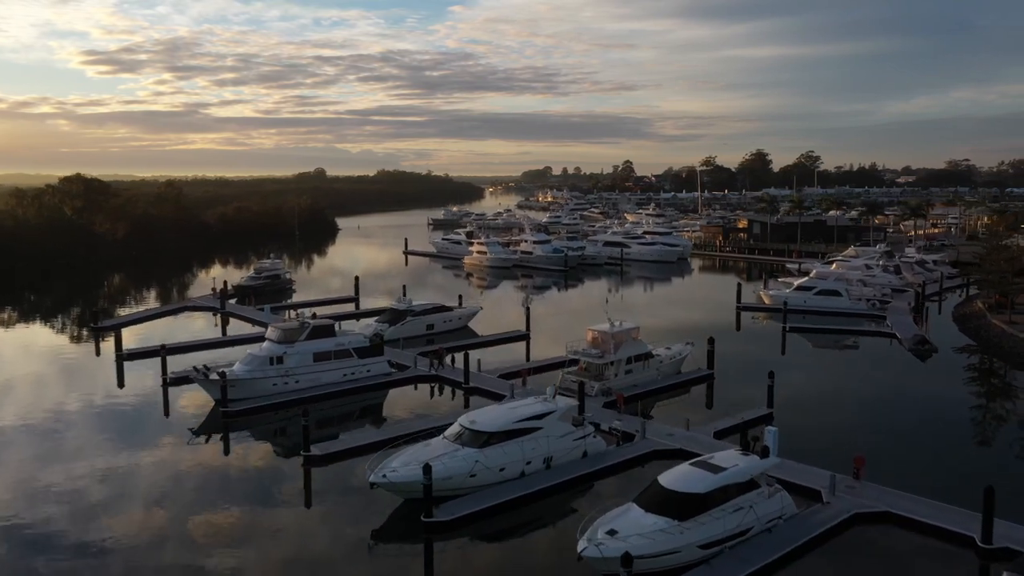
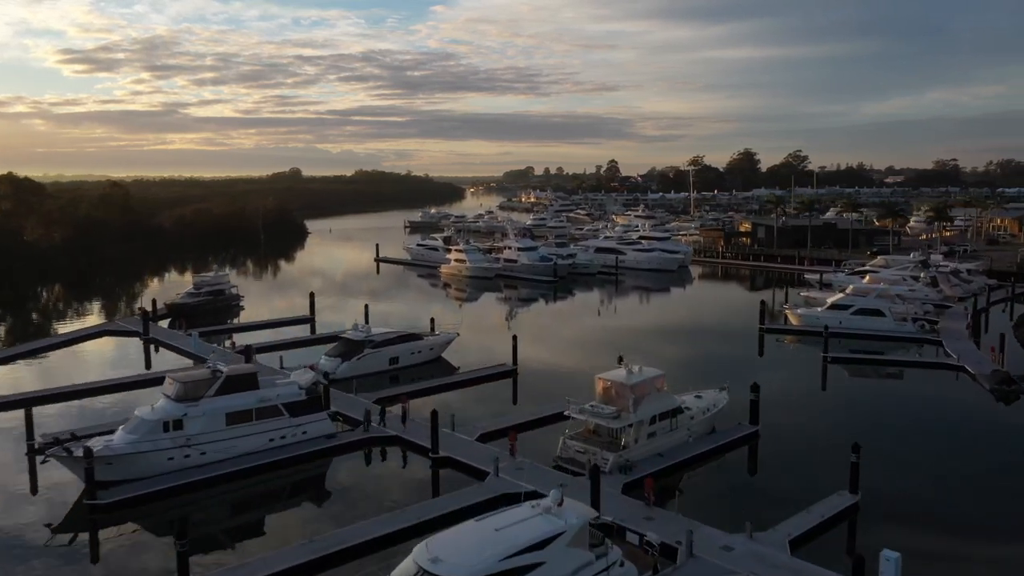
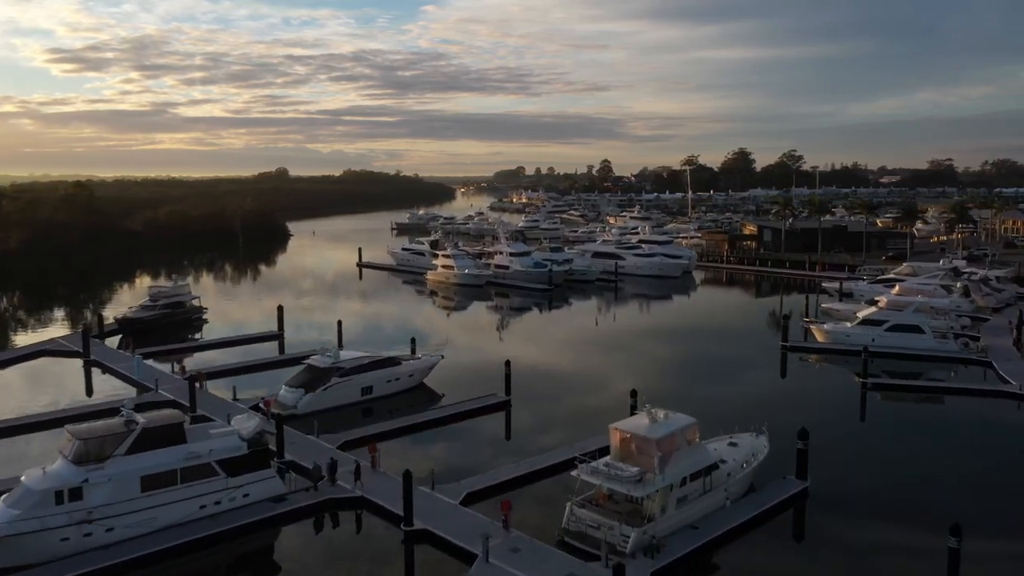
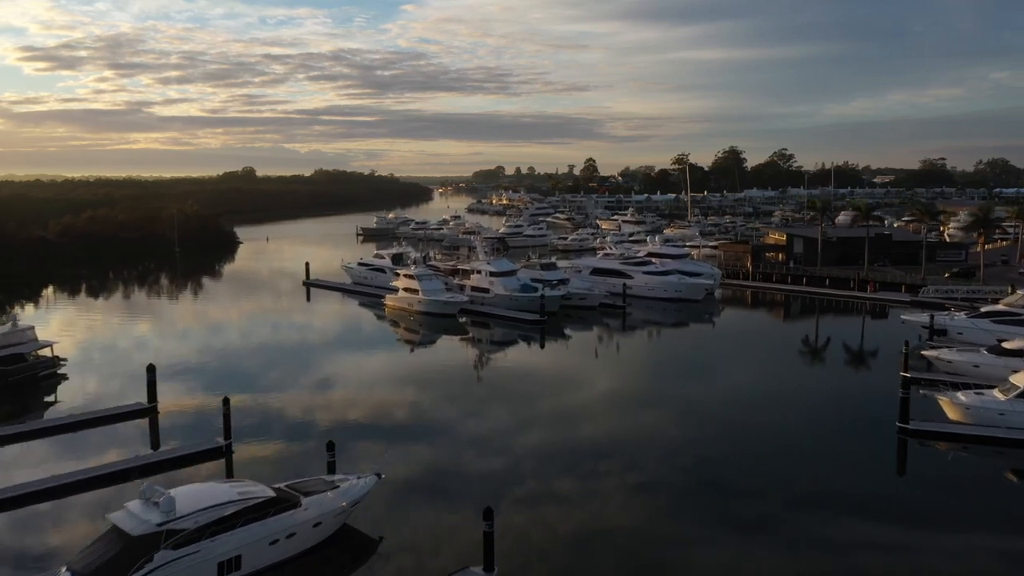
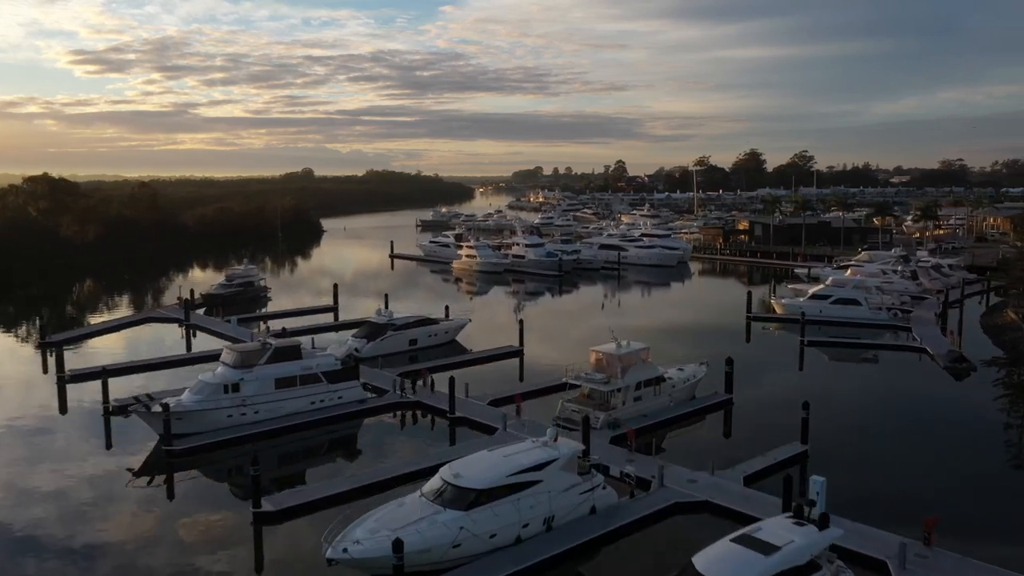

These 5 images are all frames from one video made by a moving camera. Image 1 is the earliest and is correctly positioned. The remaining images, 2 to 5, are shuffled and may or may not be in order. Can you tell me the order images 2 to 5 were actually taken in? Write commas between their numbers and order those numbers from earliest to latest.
5, 2, 3, 4
